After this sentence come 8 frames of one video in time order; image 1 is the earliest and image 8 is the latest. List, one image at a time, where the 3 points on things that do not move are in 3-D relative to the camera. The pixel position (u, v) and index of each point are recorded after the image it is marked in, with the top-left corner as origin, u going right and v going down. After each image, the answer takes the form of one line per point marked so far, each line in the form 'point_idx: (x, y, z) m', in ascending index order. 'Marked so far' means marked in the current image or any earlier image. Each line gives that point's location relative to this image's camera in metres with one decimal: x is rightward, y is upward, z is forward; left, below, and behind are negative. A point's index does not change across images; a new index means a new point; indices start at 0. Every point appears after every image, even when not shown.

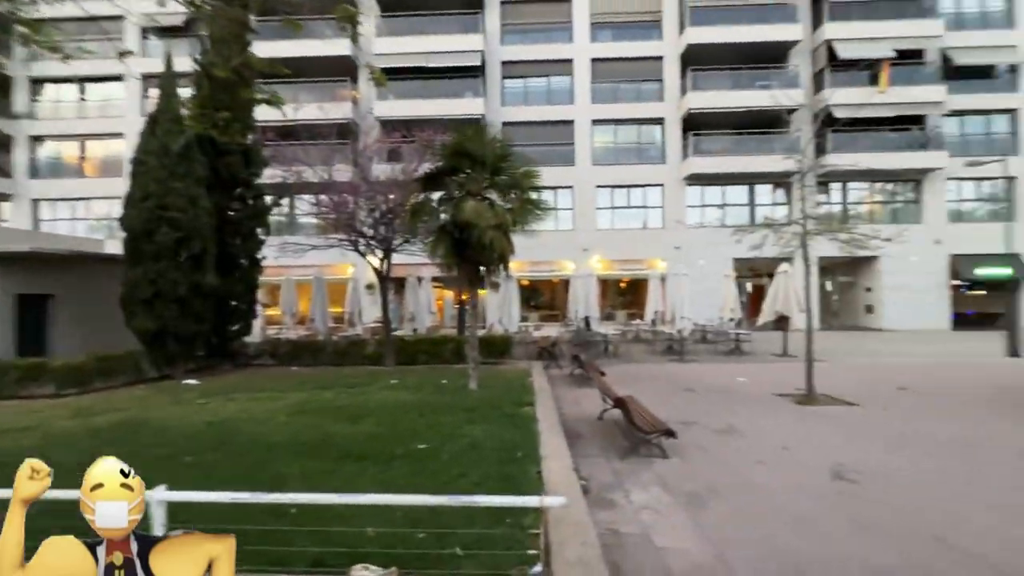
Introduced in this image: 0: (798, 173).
0: (+6.1, +2.5, +10.1) m
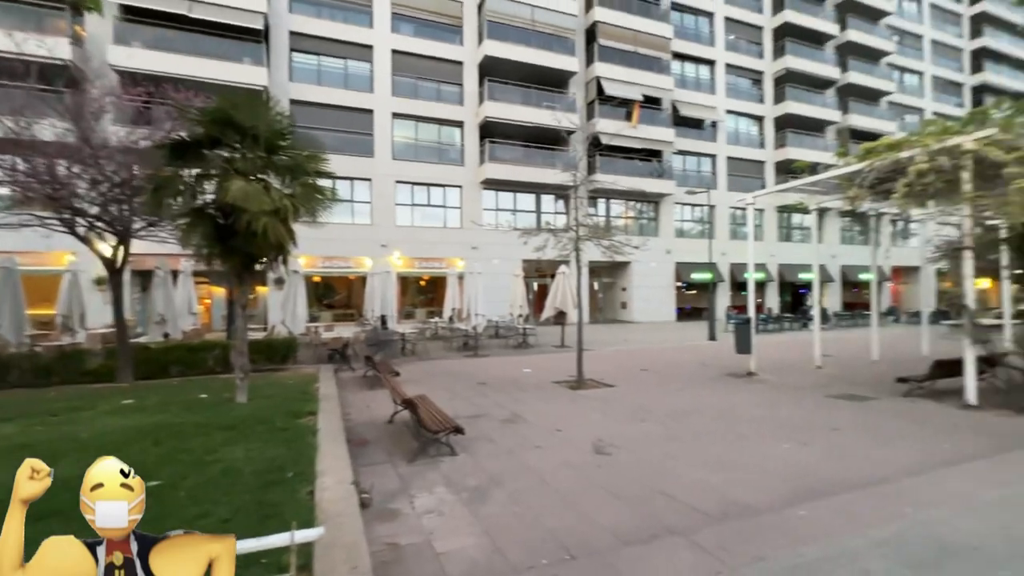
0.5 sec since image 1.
0: (+1.5, +2.5, +11.6) m
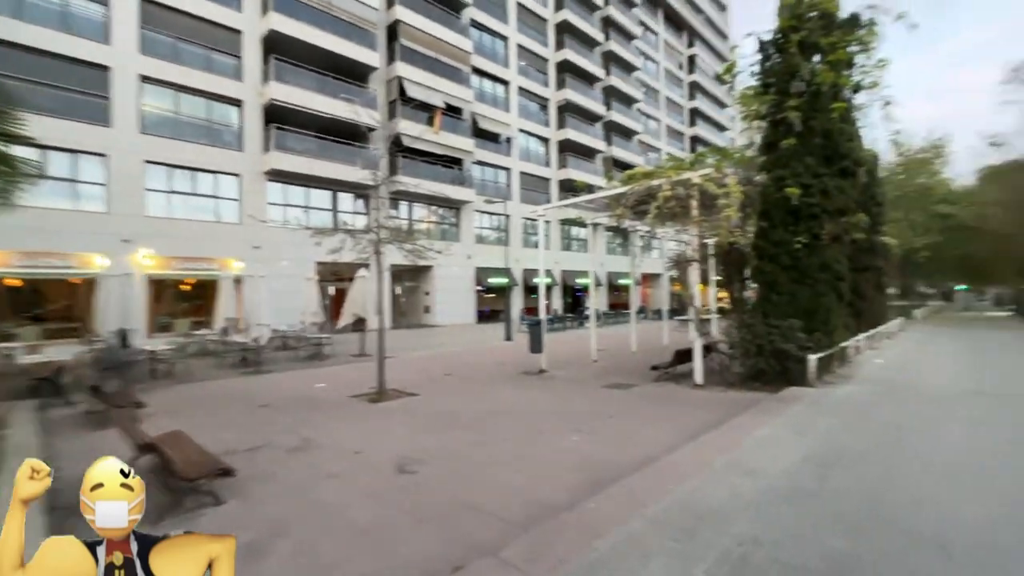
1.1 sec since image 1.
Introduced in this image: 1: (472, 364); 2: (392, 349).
0: (-3.3, +2.4, +11.0) m
1: (-1.2, -2.3, +13.7) m
2: (-4.6, -2.4, +18.1) m
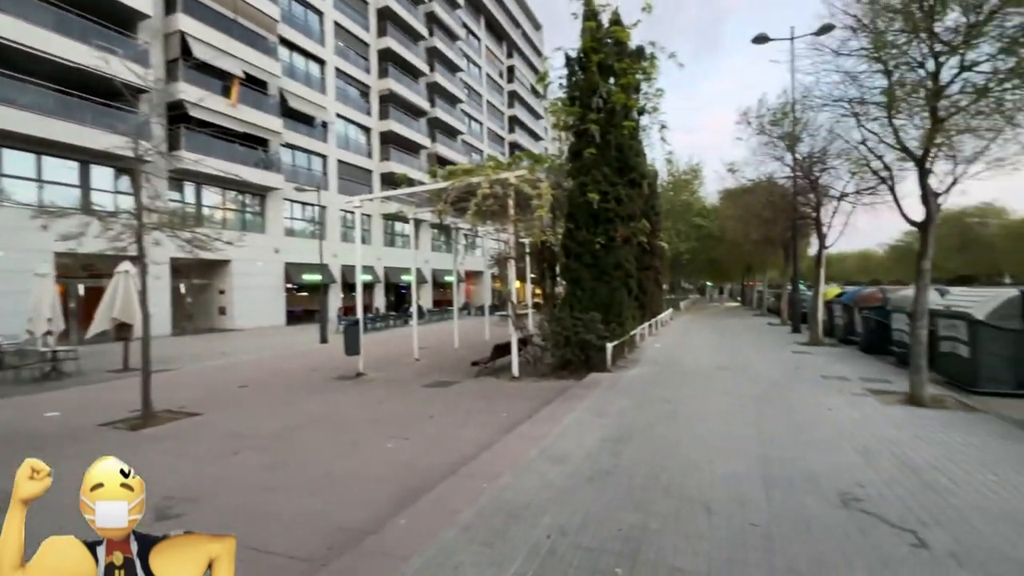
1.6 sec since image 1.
0: (-7.0, +2.5, +8.9) m
1: (-6.0, -2.2, +12.2) m
2: (-10.8, -2.3, +15.0) m
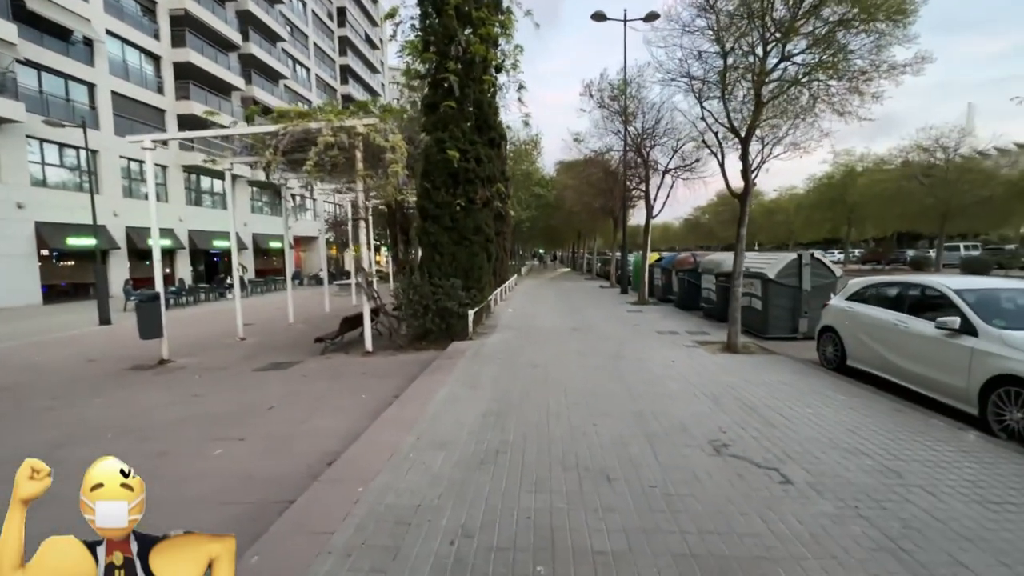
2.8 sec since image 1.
0: (-9.3, +2.9, +5.5) m
1: (-9.4, -1.6, +9.3) m
2: (-14.9, -1.6, +10.4) m
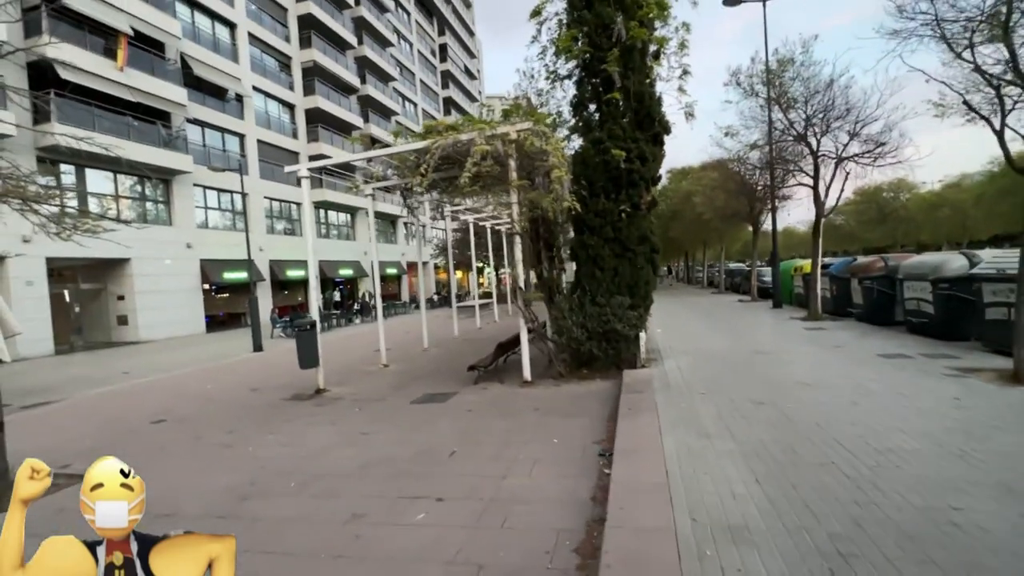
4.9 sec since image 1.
0: (-7.4, +2.3, +6.5) m
1: (-6.6, -2.2, +10.1) m
2: (-11.8, -2.5, +12.2) m
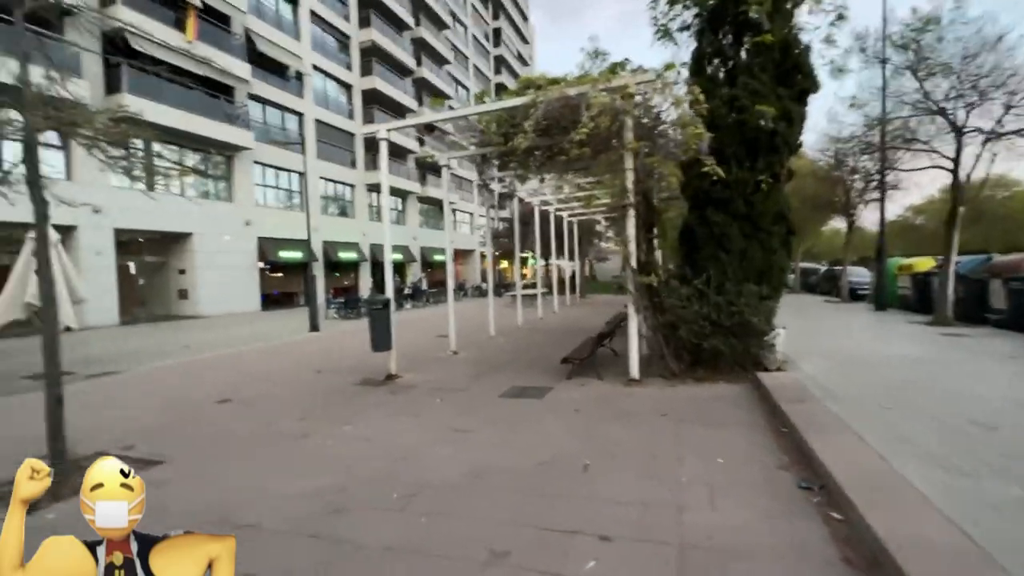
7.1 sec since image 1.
0: (-6.1, +2.8, +6.3) m
1: (-5.3, -1.7, +9.9) m
2: (-10.3, -1.8, +12.4) m
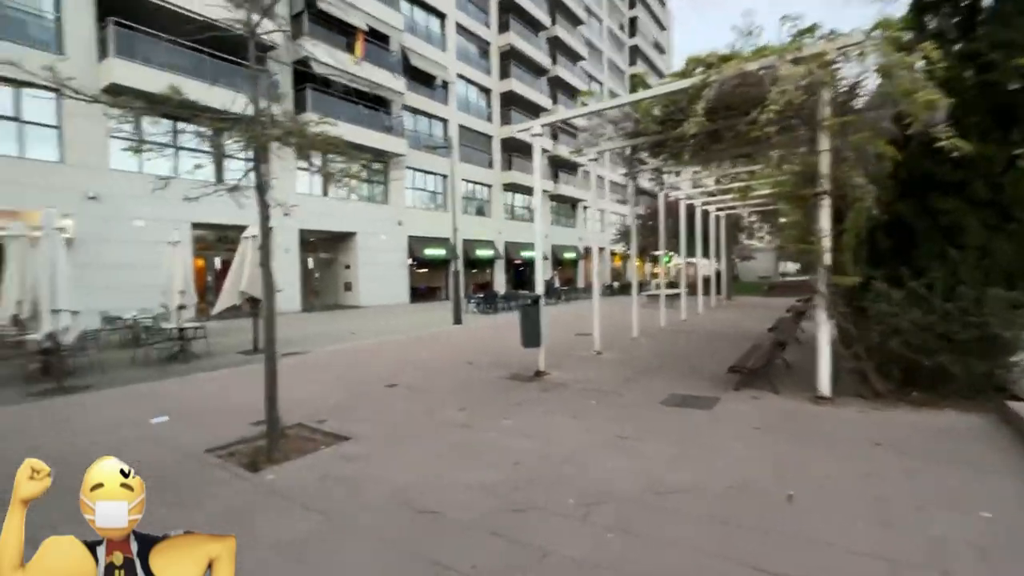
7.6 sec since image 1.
0: (-3.9, +3.0, +7.5) m
1: (-2.3, -1.6, +10.7) m
2: (-6.5, -1.5, +14.5) m
